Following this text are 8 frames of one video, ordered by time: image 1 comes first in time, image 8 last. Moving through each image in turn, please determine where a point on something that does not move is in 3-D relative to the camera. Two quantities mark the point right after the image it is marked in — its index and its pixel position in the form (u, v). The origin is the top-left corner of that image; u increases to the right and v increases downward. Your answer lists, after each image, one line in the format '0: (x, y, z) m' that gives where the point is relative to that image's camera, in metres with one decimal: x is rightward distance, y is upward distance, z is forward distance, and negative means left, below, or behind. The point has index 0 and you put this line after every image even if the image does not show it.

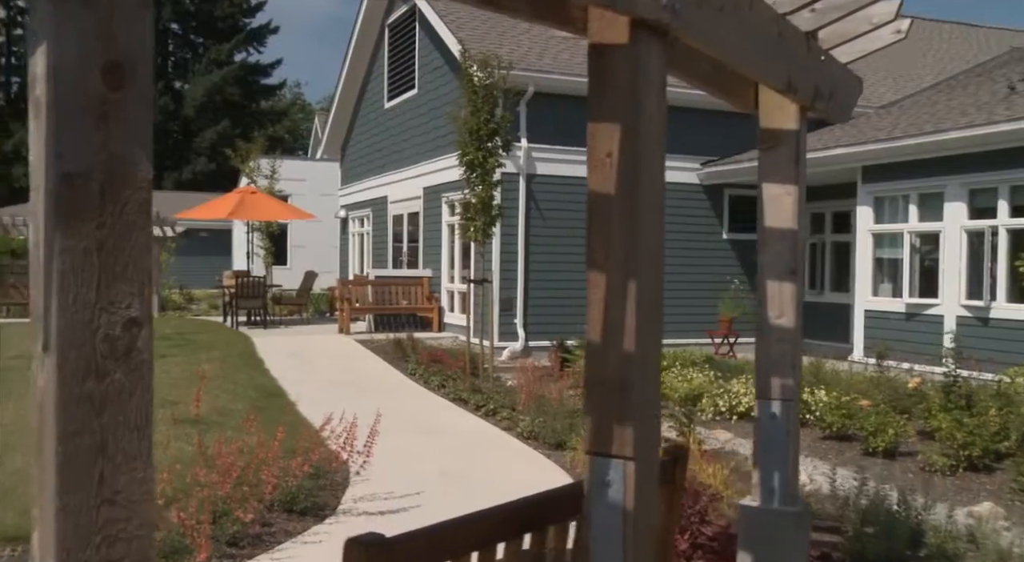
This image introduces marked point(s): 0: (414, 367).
0: (-1.3, -1.1, +11.7) m
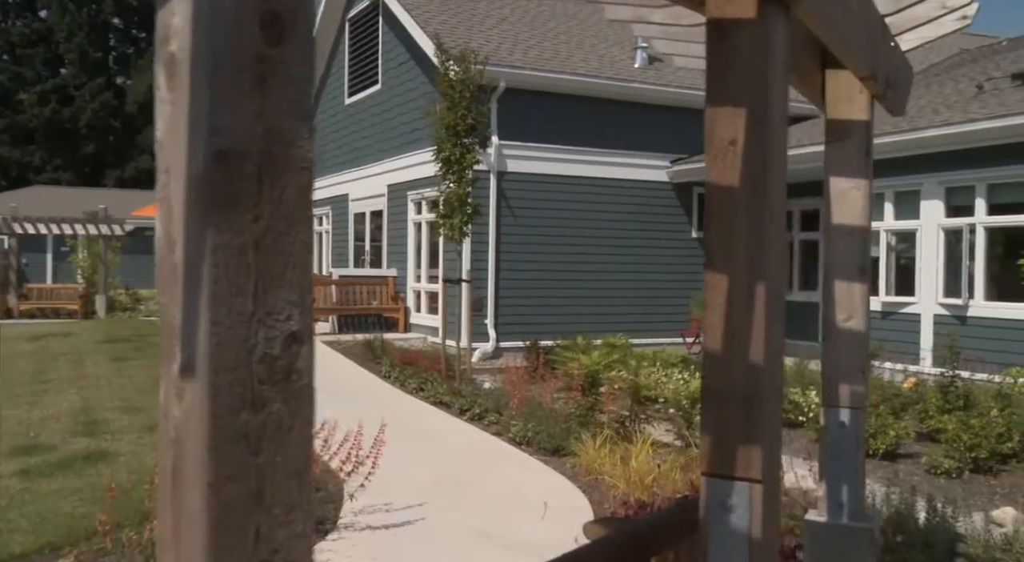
0: (-1.6, -1.1, +11.4) m
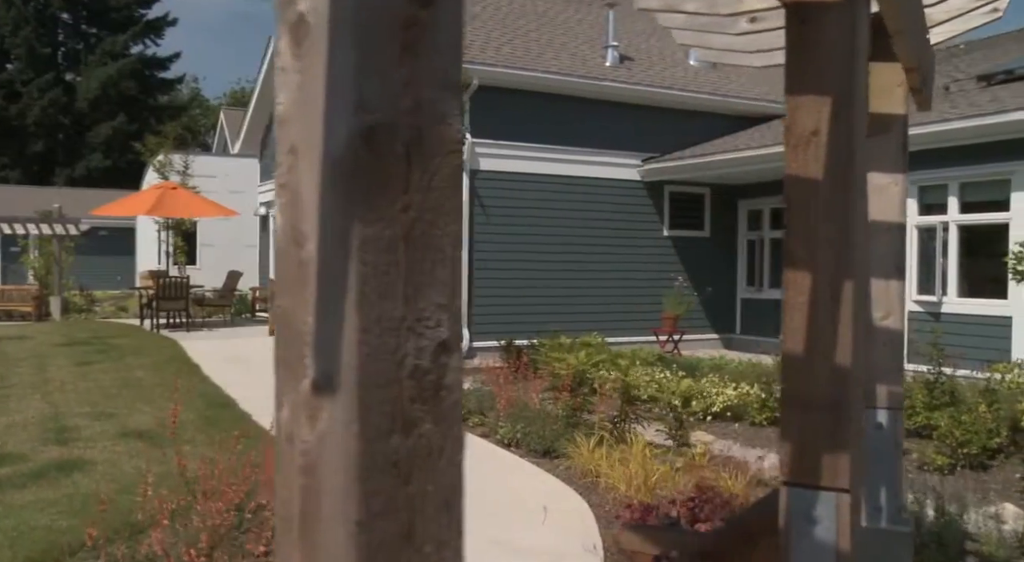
0: (-1.8, -1.1, +11.1) m
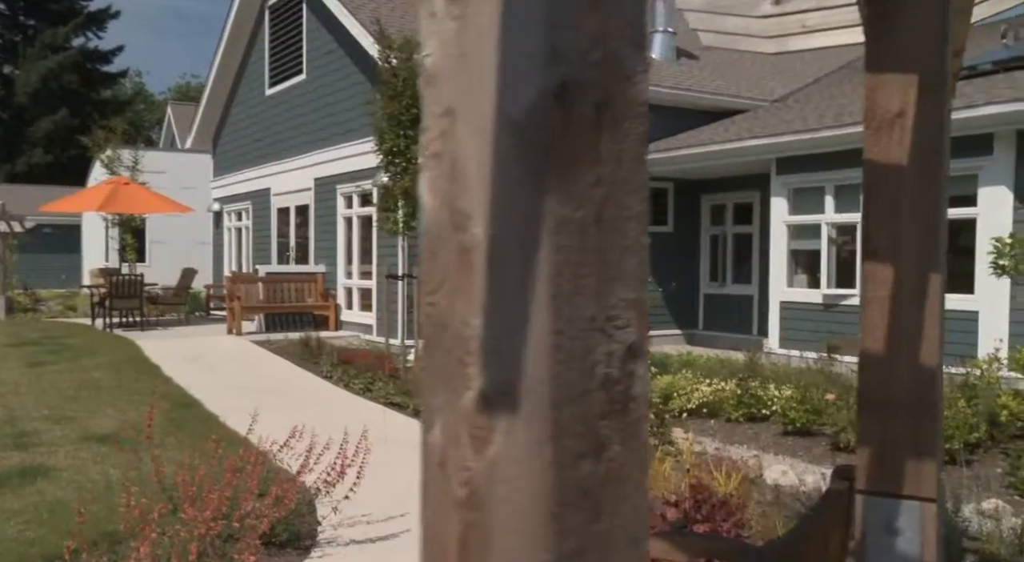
0: (-2.2, -1.0, +10.8) m
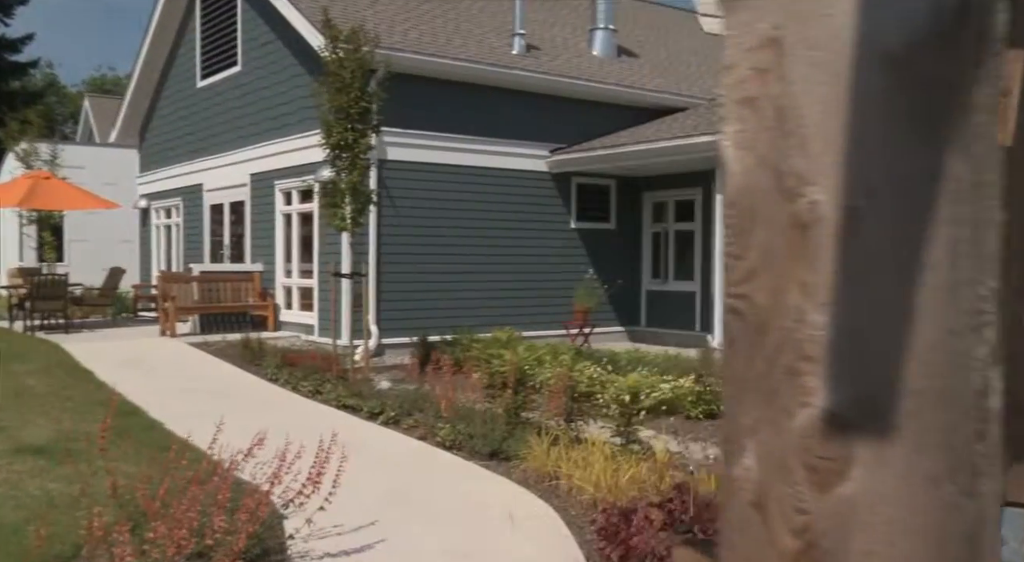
0: (-2.7, -1.0, +10.5) m
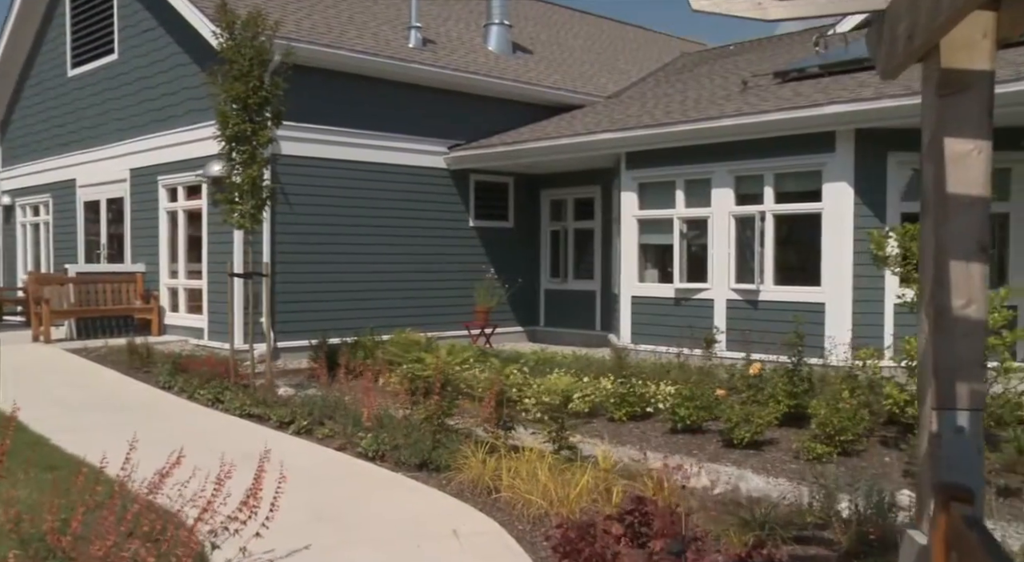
0: (-3.7, -1.0, +9.7) m
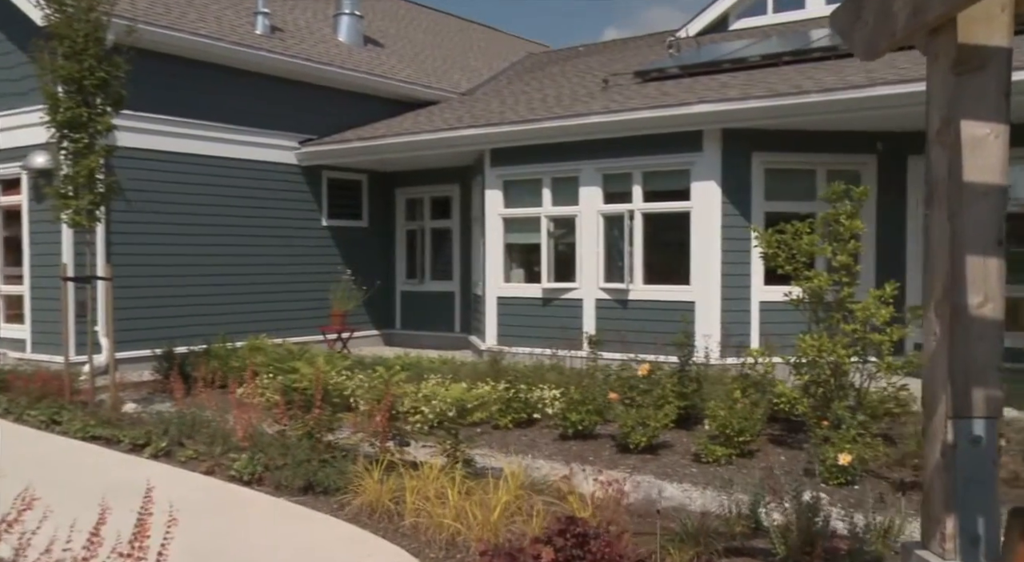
0: (-4.9, -1.1, +8.4) m
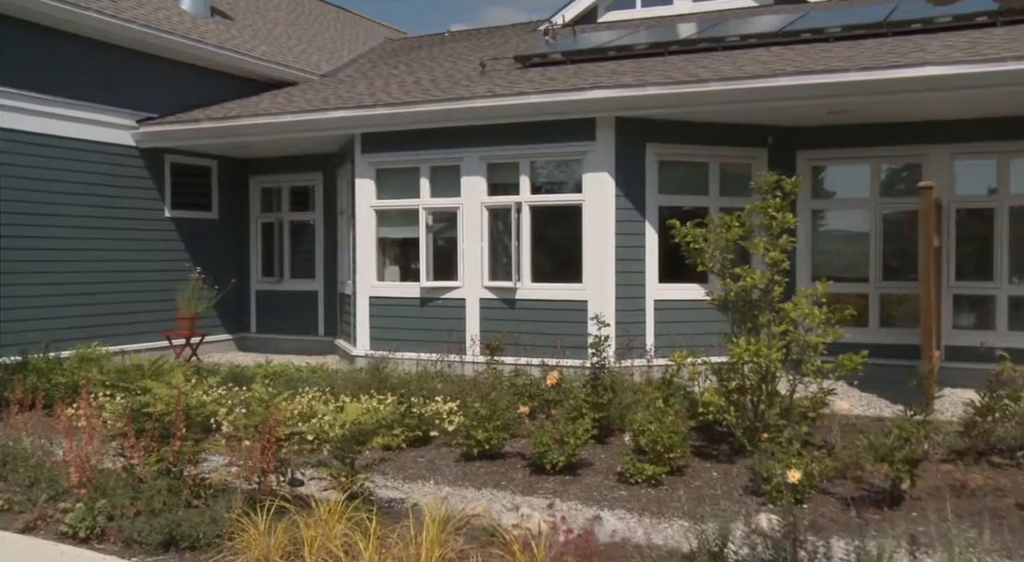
0: (-5.7, -1.1, +6.6) m
